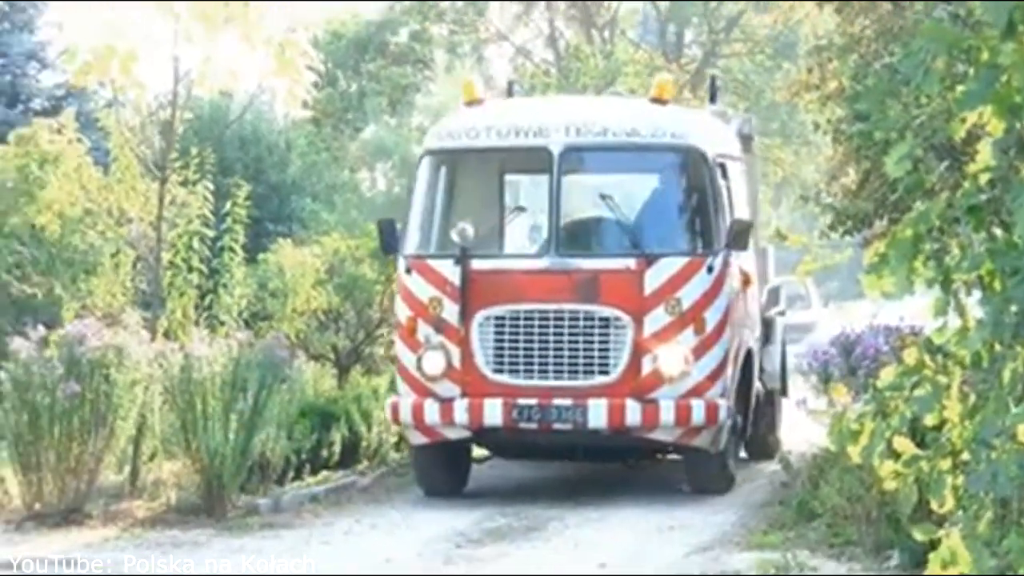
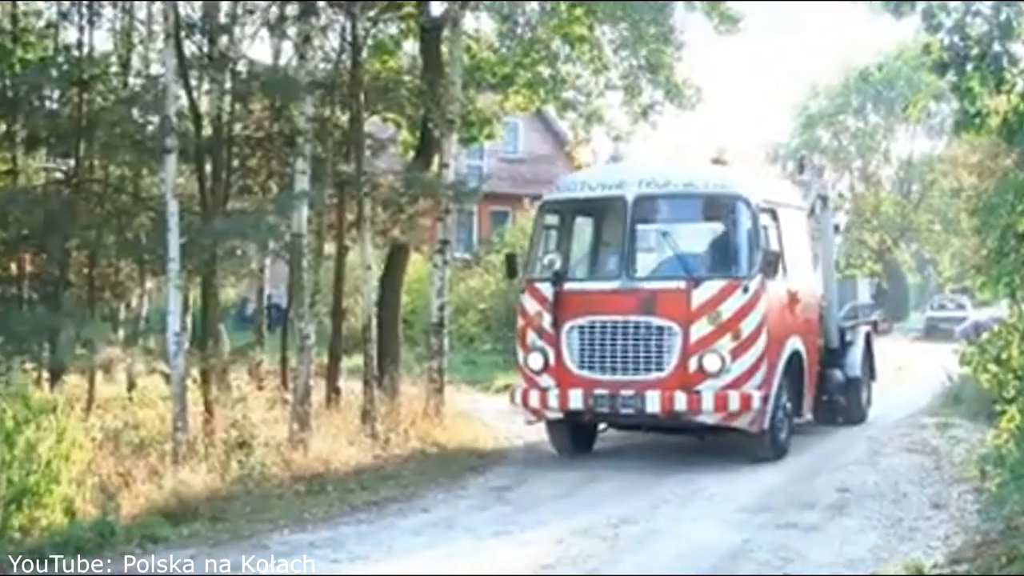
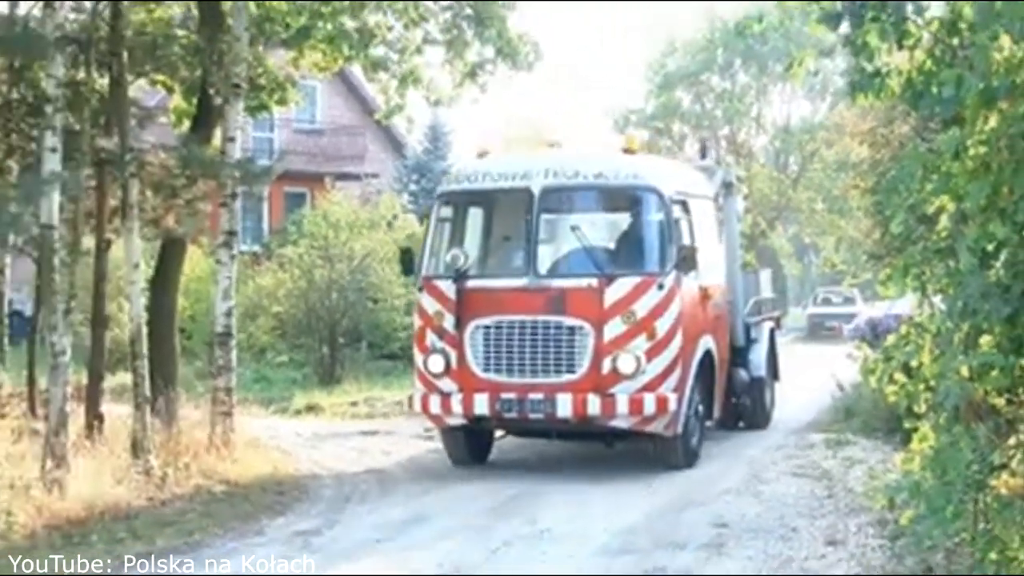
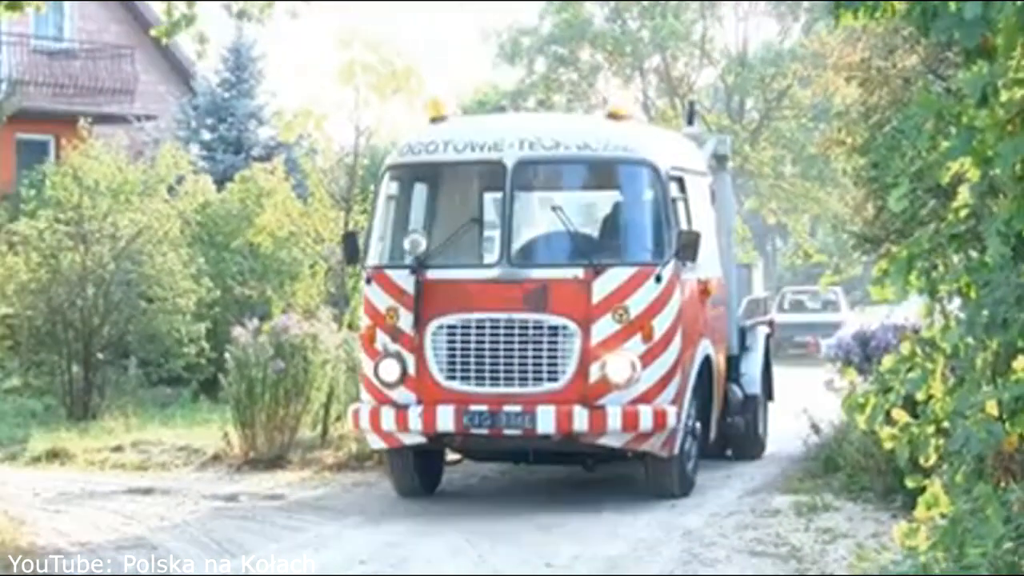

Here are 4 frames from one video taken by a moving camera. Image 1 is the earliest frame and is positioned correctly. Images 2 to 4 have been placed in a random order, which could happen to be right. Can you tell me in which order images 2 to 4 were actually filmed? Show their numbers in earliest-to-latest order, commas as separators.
4, 3, 2
